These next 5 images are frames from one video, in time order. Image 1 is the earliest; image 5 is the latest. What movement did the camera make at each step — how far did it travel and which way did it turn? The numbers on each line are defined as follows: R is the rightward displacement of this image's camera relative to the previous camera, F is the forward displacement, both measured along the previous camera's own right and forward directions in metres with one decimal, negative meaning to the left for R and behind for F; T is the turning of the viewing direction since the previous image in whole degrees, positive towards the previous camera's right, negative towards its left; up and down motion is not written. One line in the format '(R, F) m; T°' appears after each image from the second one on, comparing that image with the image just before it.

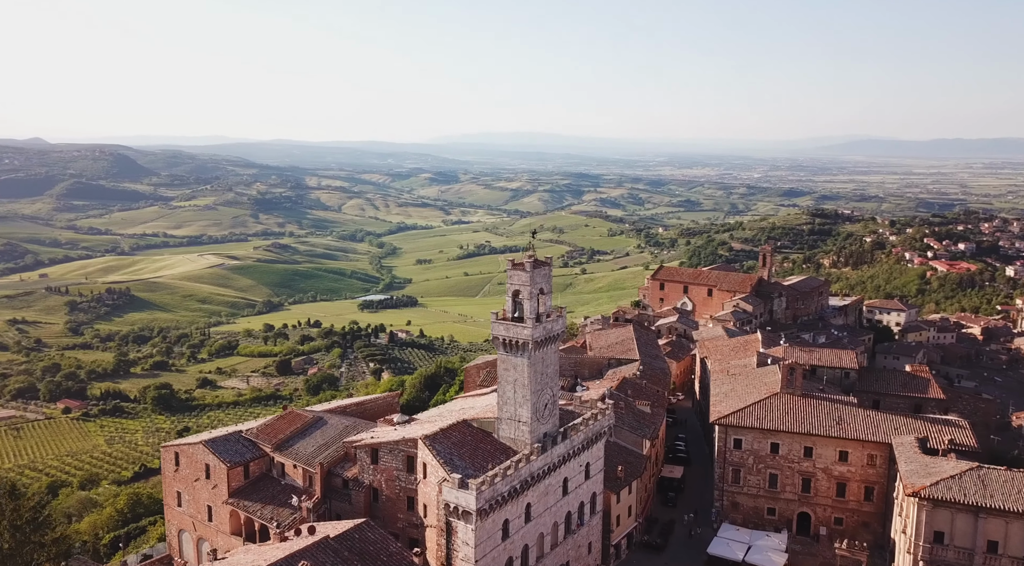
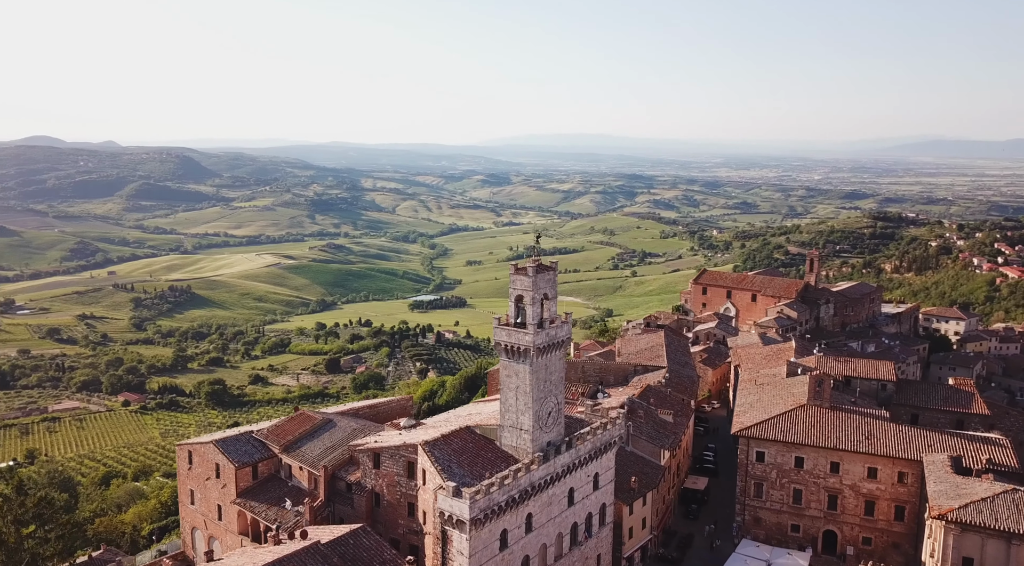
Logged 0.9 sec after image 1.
(+1.5, +0.6) m; -4°
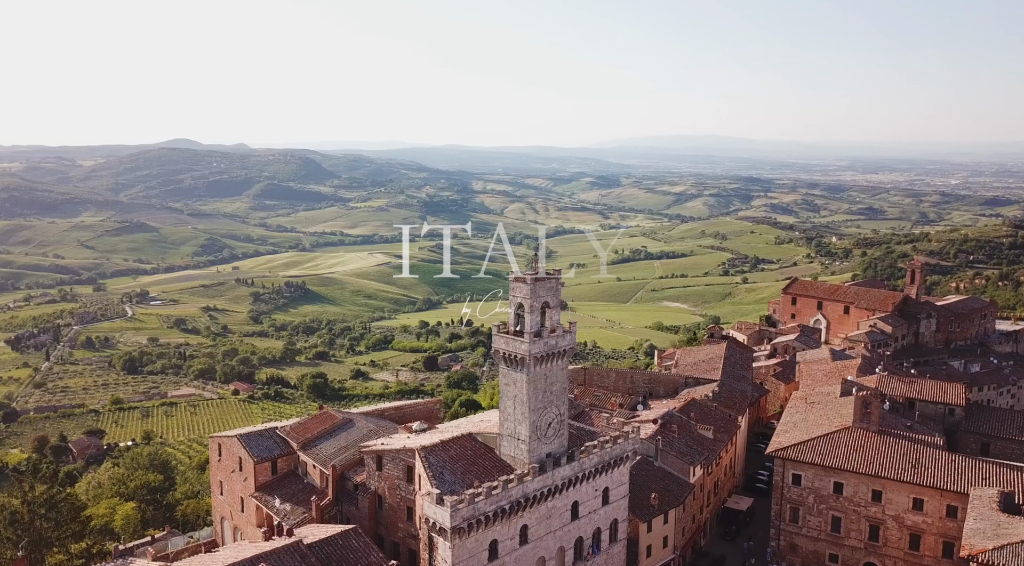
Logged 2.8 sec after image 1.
(+3.3, +0.6) m; -8°
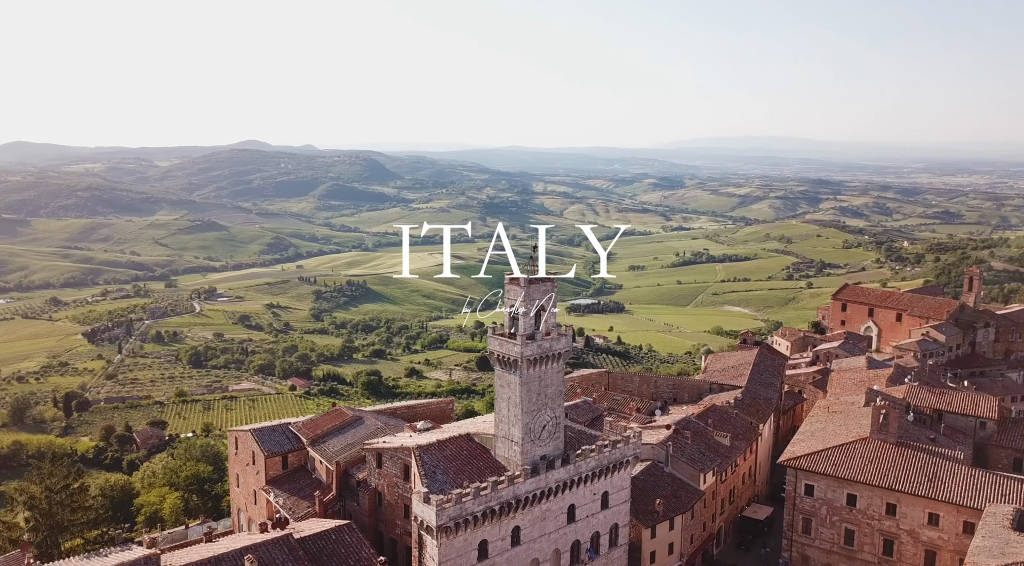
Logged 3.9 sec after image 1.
(+2.0, -0.1) m; -4°
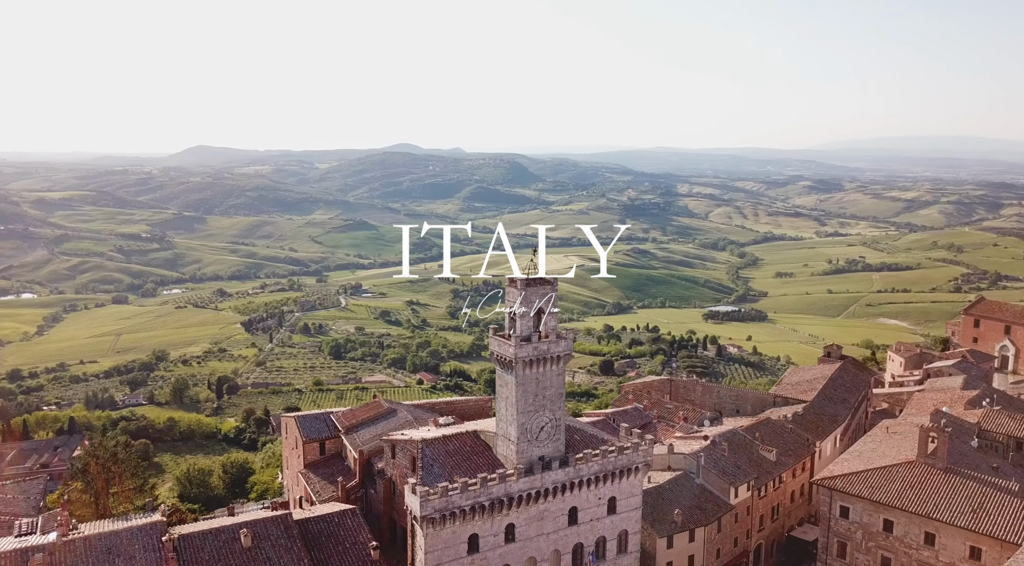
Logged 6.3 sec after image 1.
(+4.4, -0.1) m; -10°
